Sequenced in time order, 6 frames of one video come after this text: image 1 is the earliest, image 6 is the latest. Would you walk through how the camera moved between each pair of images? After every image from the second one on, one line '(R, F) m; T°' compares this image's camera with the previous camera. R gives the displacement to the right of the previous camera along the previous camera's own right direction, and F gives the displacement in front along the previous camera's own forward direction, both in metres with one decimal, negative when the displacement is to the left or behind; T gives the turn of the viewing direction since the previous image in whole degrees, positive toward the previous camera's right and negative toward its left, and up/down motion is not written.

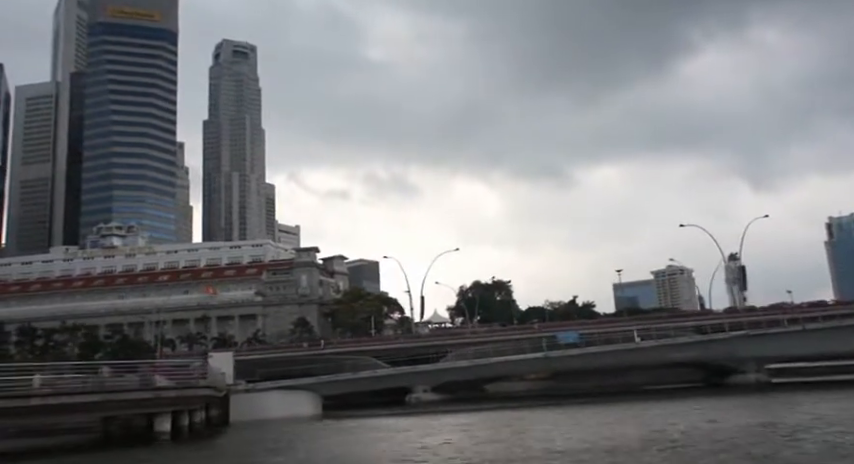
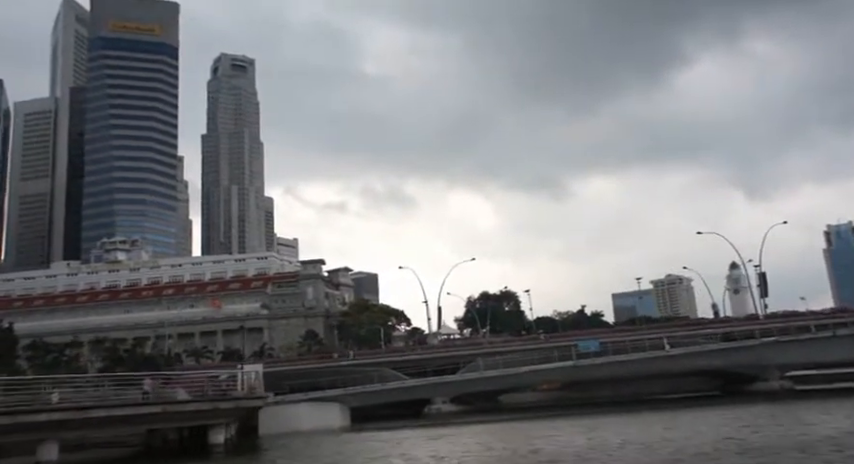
(-1.3, +0.2) m; 0°
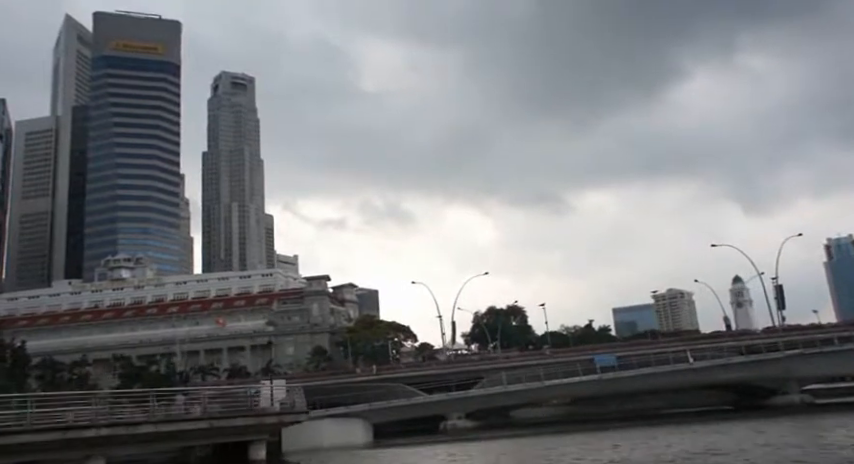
(-1.0, +0.1) m; 0°
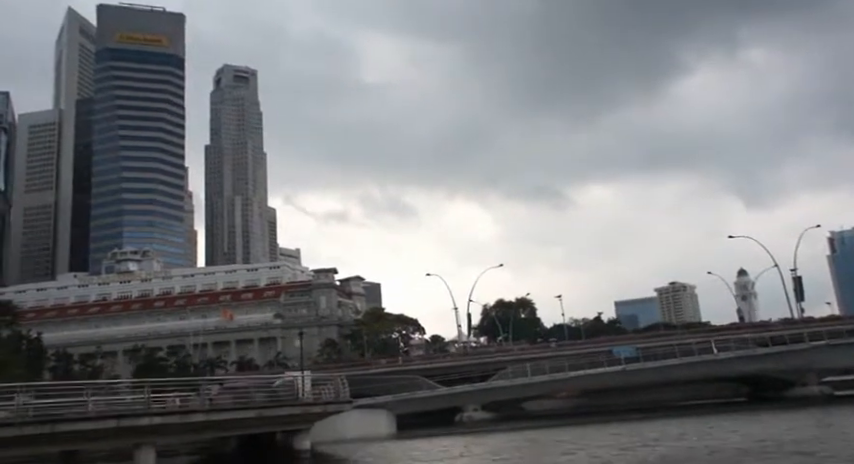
(-1.0, +0.1) m; 0°
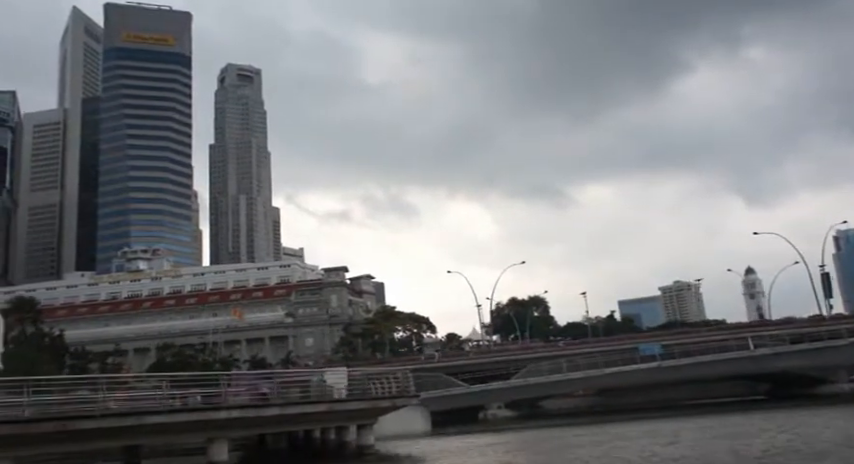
(-1.4, +0.2) m; 0°
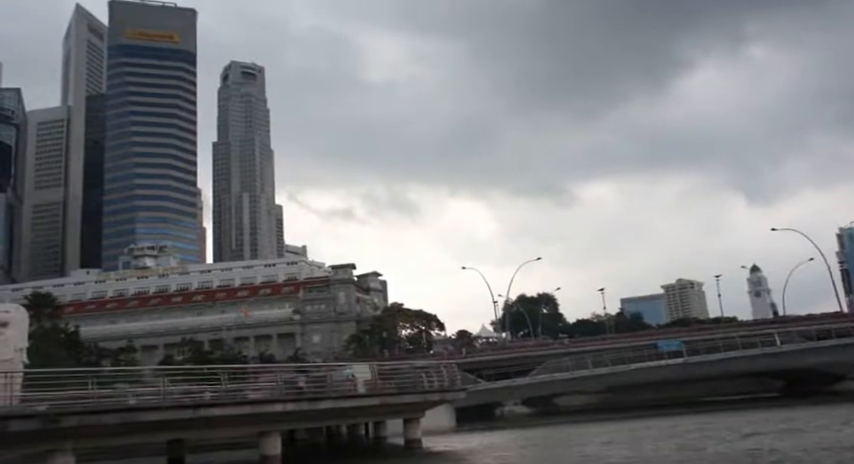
(-1.0, +0.2) m; 0°
